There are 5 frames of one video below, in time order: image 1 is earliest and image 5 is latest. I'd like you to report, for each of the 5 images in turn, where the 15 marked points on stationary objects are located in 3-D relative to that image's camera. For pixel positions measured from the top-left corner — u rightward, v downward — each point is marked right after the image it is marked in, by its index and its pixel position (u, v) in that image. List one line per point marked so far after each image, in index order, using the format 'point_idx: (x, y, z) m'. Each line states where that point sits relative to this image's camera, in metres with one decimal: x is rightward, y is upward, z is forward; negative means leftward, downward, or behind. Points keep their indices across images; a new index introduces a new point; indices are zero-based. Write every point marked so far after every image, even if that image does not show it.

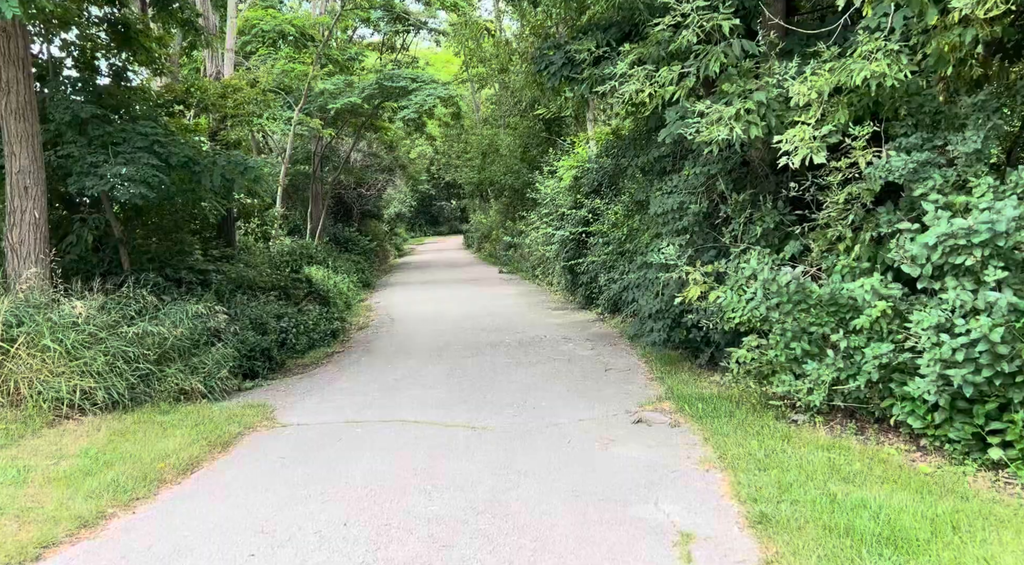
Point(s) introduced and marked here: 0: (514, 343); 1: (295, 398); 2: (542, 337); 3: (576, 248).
0: (0.0, -0.9, +10.4) m
1: (-2.2, -1.2, +7.5) m
2: (+0.4, -0.8, +10.8) m
3: (+1.3, +0.7, +14.3) m
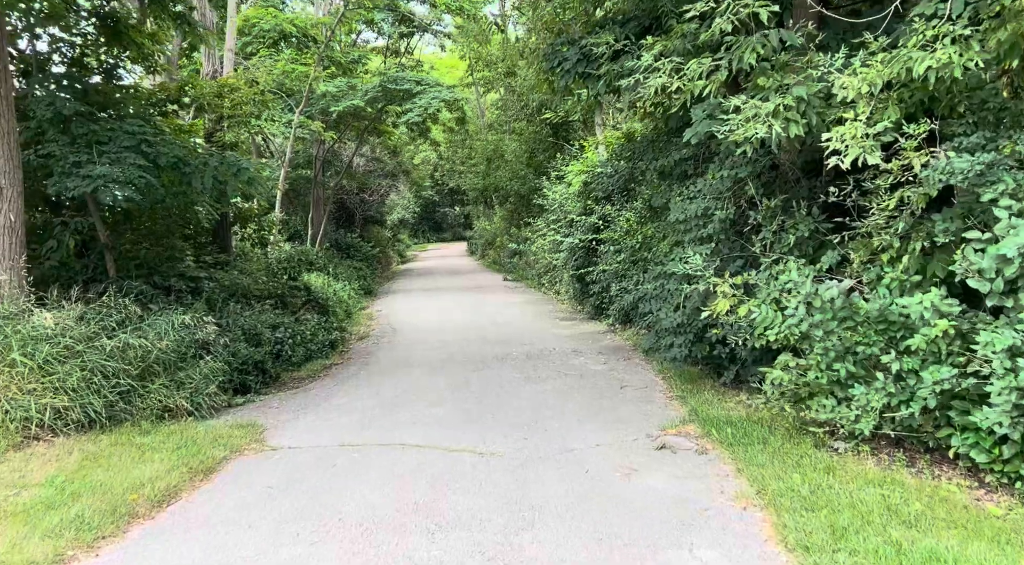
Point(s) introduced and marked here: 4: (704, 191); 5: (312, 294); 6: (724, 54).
0: (+0.1, -1.0, +9.8) m
1: (-2.2, -1.3, +7.0) m
2: (+0.6, -0.9, +10.3) m
3: (+1.4, +0.5, +13.7) m
4: (+1.8, +0.9, +6.8) m
5: (-3.4, -0.2, +12.2) m
6: (+1.6, +1.7, +5.4) m
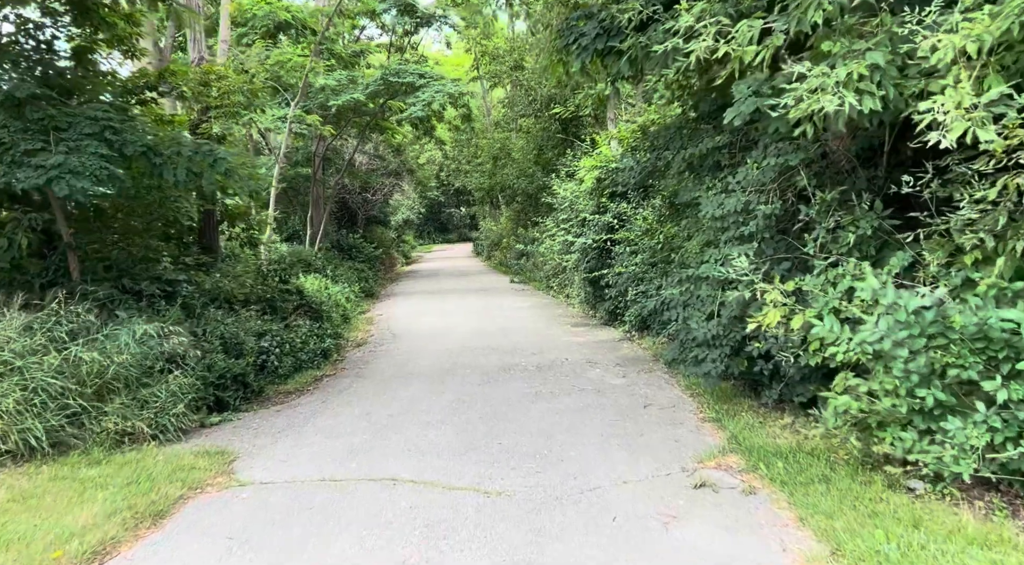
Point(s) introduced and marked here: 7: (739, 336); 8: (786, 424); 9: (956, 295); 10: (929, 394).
0: (+0.2, -1.0, +9.0) m
1: (-2.1, -1.3, +6.1) m
2: (+0.7, -1.0, +9.4) m
3: (+1.5, +0.4, +12.8) m
4: (+1.9, +0.8, +5.9) m
5: (-3.2, -0.2, +11.3) m
6: (+1.6, +1.7, +4.5) m
7: (+1.9, -0.5, +6.1) m
8: (+2.2, -1.1, +5.7) m
9: (+2.6, -0.1, +4.3) m
10: (+2.3, -0.6, +4.0) m
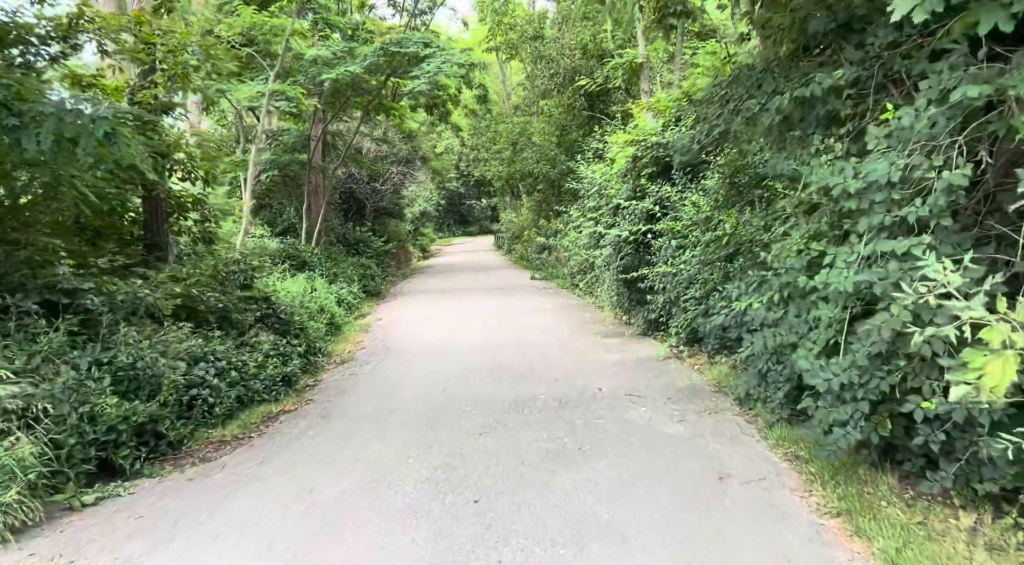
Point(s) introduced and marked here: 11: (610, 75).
0: (+0.4, -1.1, +6.7) m
1: (-2.0, -1.4, +3.9) m
2: (+0.8, -1.0, +7.1) m
3: (+1.8, +0.4, +10.5) m
4: (+1.9, +0.7, +3.6) m
5: (-3.0, -0.3, +9.2) m
6: (+1.6, +1.5, +2.2) m
7: (+2.0, -0.5, +3.8) m
8: (+2.2, -1.2, +3.4) m
9: (+2.6, -0.2, +2.0) m
10: (+2.3, -0.7, +1.7) m
11: (+2.2, +4.6, +16.1) m
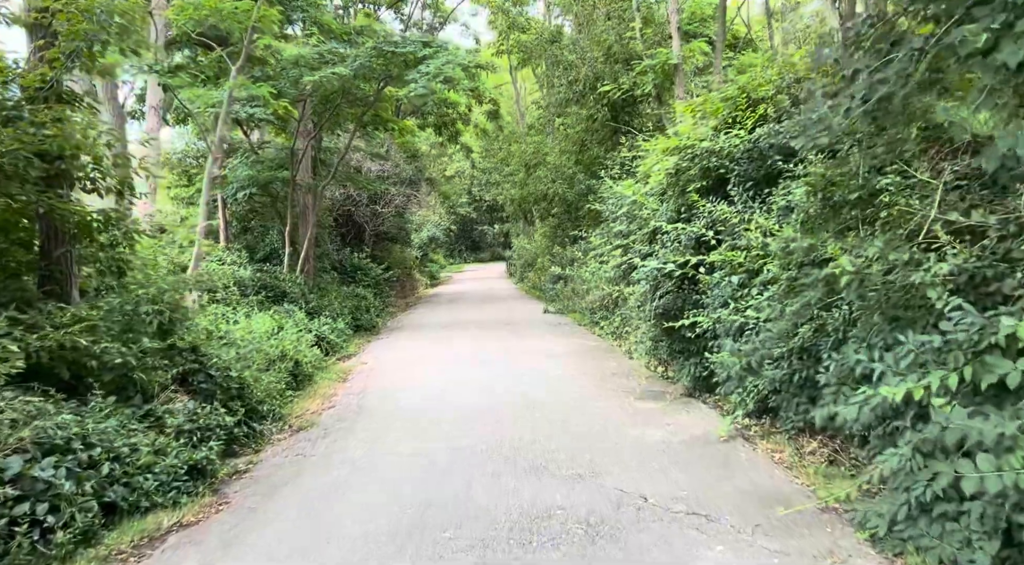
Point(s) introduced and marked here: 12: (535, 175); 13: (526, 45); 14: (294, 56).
0: (+0.4, -1.5, +4.4) m
1: (-2.1, -1.7, +1.7) m
2: (+0.8, -1.4, +4.8) m
3: (+1.9, -0.1, +8.2) m
4: (+1.9, +0.5, +1.3) m
5: (-2.9, -0.7, +6.9) m
6: (+1.6, +1.3, -0.1) m
7: (+1.9, -0.8, +1.5) m
8: (+2.2, -1.5, +1.1) m
9: (+2.5, -0.4, -0.4) m
10: (+2.2, -0.9, -0.7) m
11: (+2.4, +3.9, +13.9) m
12: (+0.6, +2.8, +18.2) m
13: (+0.3, +6.1, +18.4) m
14: (-3.9, +4.1, +13.0) m
